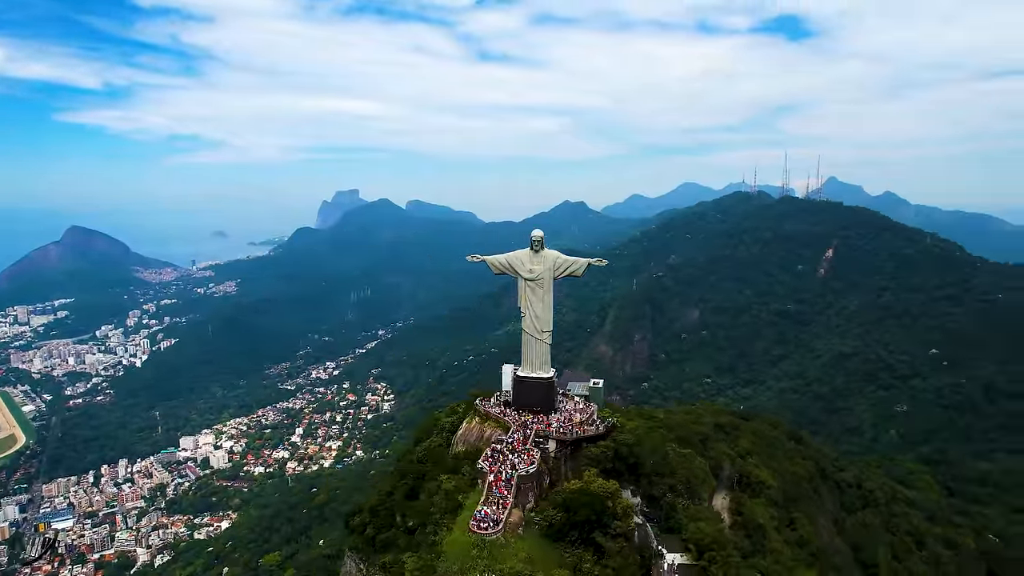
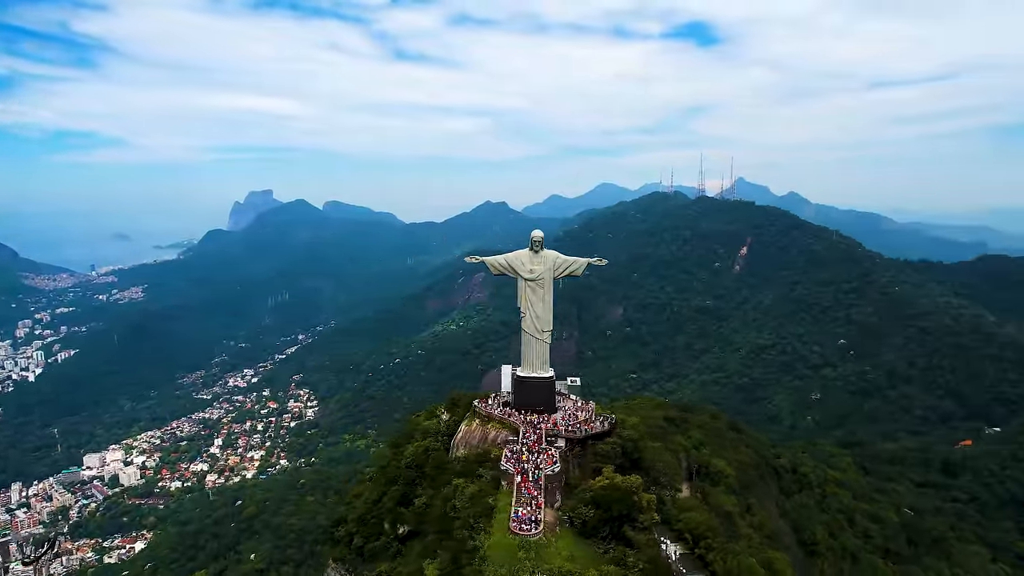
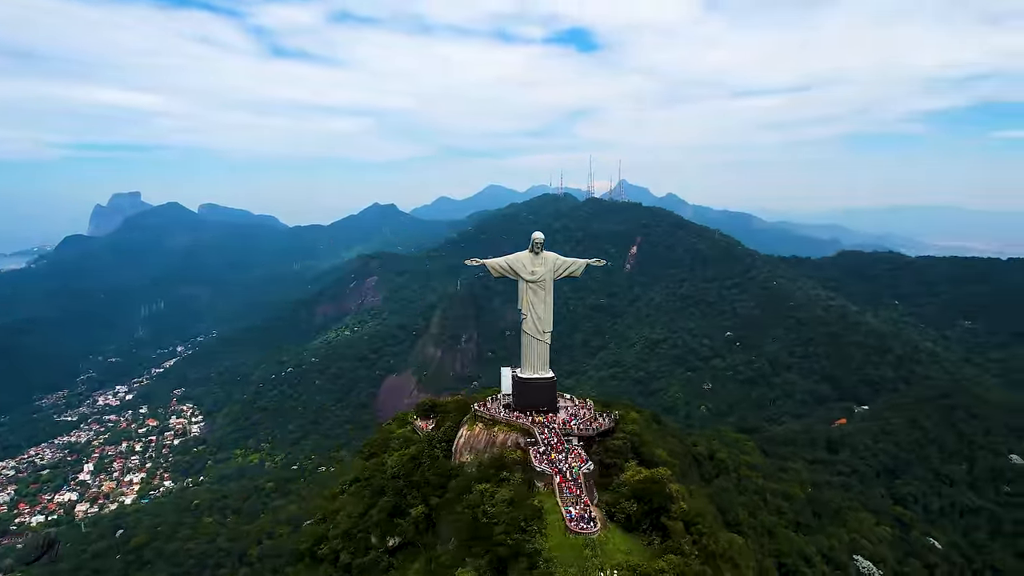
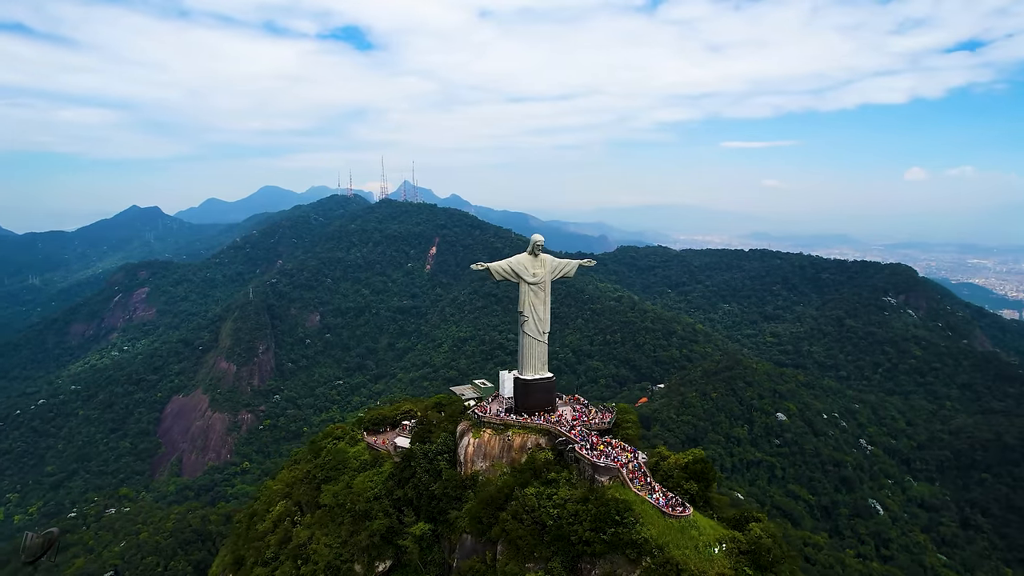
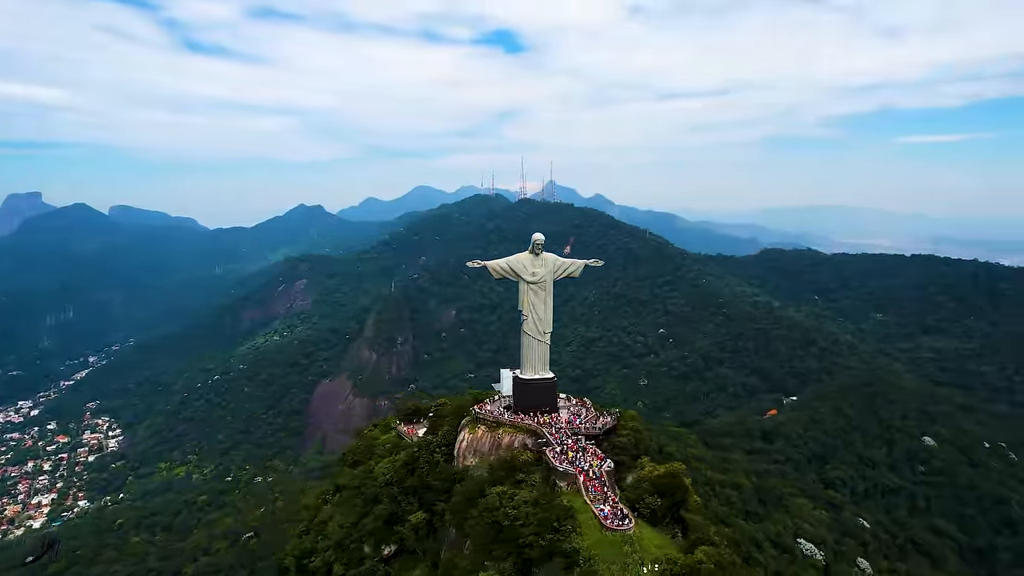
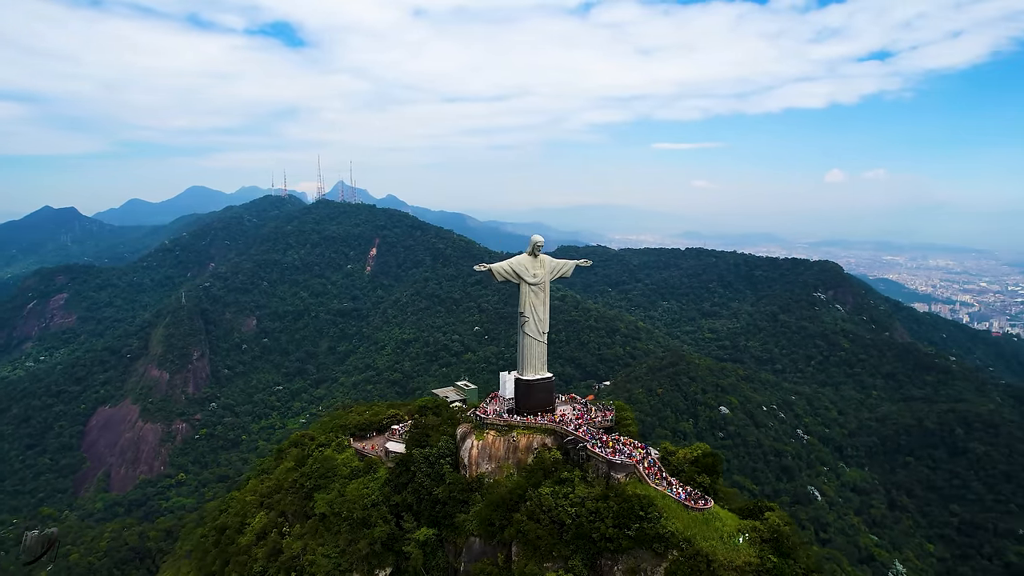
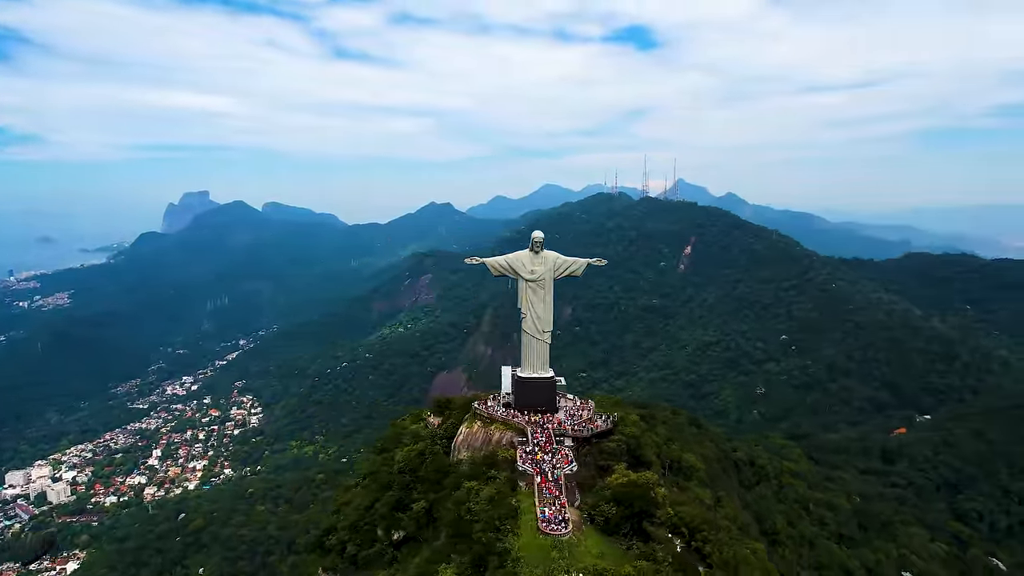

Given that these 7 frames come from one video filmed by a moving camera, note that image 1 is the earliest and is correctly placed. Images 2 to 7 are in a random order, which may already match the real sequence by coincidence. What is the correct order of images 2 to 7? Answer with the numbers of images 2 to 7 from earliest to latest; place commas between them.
2, 7, 3, 5, 4, 6
